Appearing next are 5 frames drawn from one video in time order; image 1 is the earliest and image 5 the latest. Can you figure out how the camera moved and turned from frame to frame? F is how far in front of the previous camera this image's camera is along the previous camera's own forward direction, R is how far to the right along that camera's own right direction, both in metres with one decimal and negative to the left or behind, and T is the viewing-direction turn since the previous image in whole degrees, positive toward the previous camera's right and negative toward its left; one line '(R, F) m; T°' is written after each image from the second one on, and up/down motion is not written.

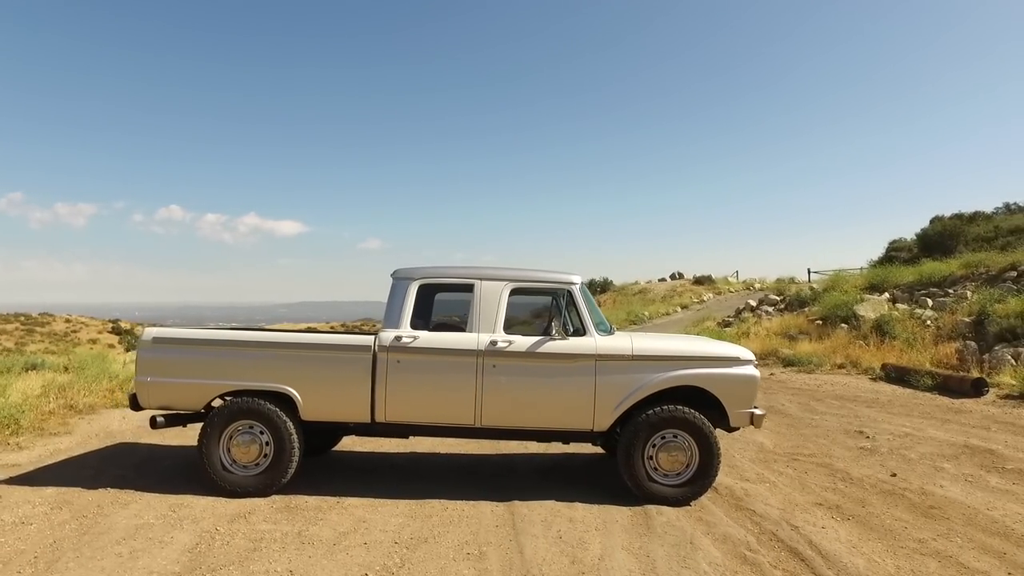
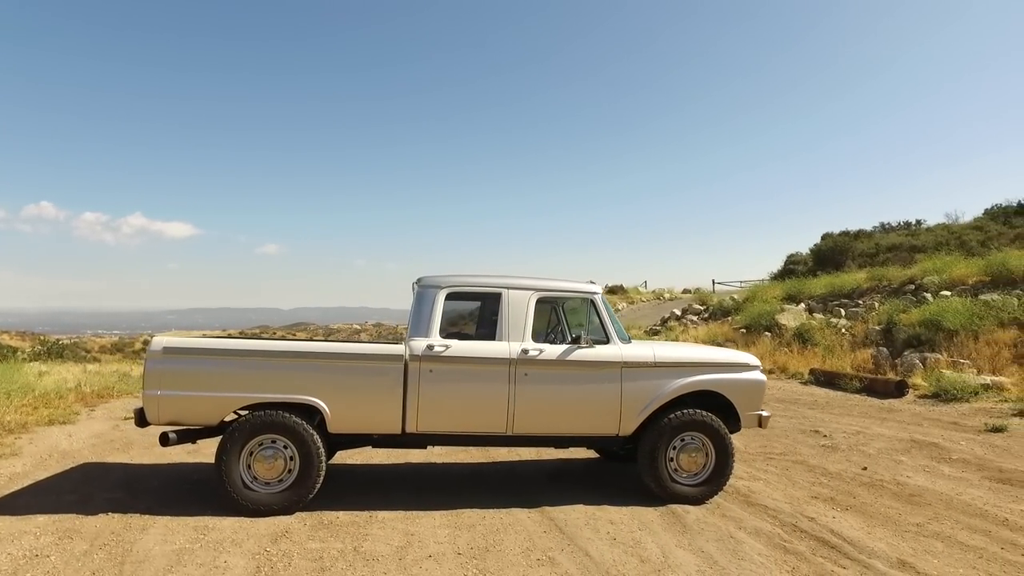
(-1.1, 0.0) m; +9°
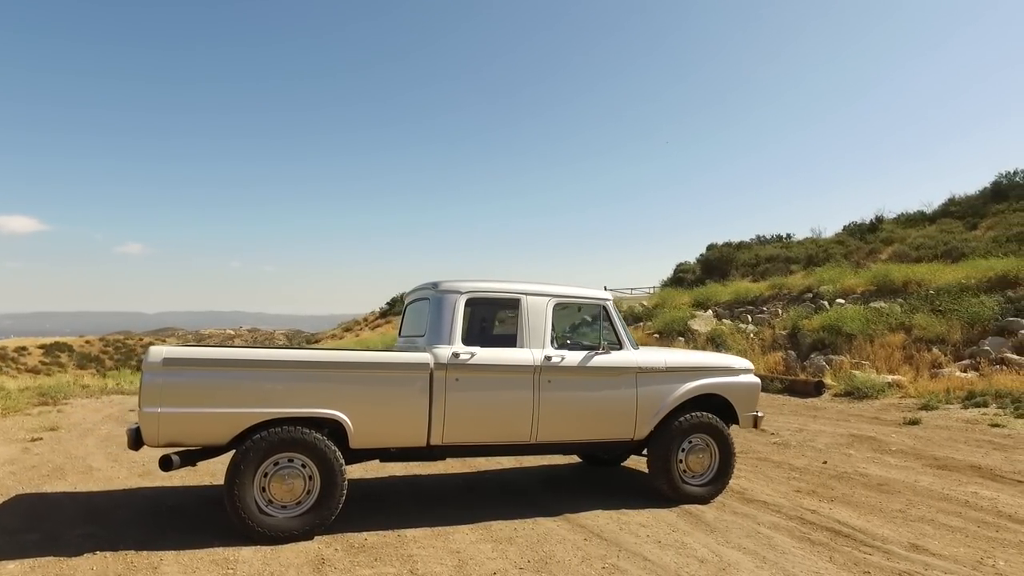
(-1.2, +0.2) m; +11°
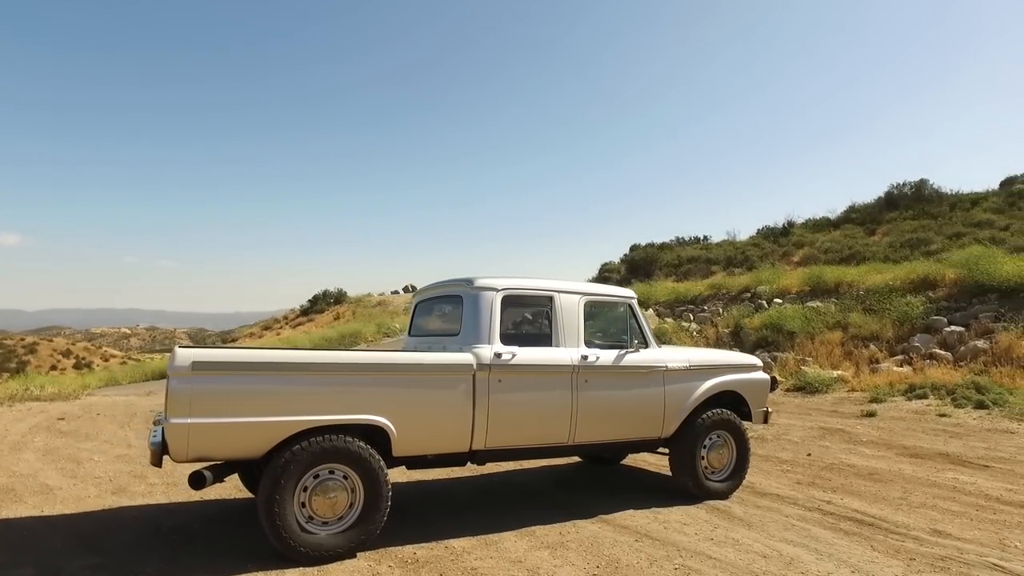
(-1.1, +0.3) m; +8°
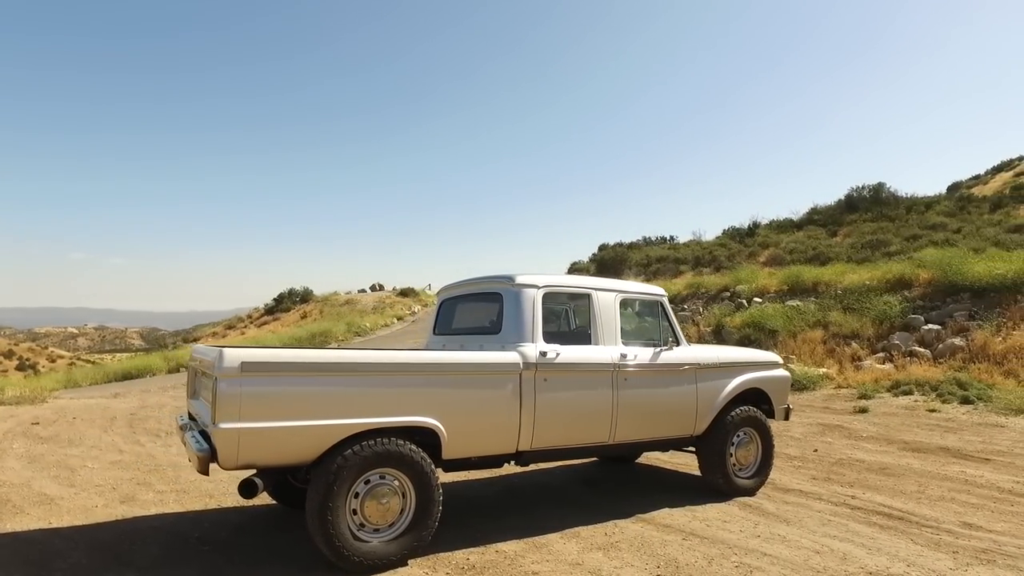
(-0.7, +0.1) m; +4°
